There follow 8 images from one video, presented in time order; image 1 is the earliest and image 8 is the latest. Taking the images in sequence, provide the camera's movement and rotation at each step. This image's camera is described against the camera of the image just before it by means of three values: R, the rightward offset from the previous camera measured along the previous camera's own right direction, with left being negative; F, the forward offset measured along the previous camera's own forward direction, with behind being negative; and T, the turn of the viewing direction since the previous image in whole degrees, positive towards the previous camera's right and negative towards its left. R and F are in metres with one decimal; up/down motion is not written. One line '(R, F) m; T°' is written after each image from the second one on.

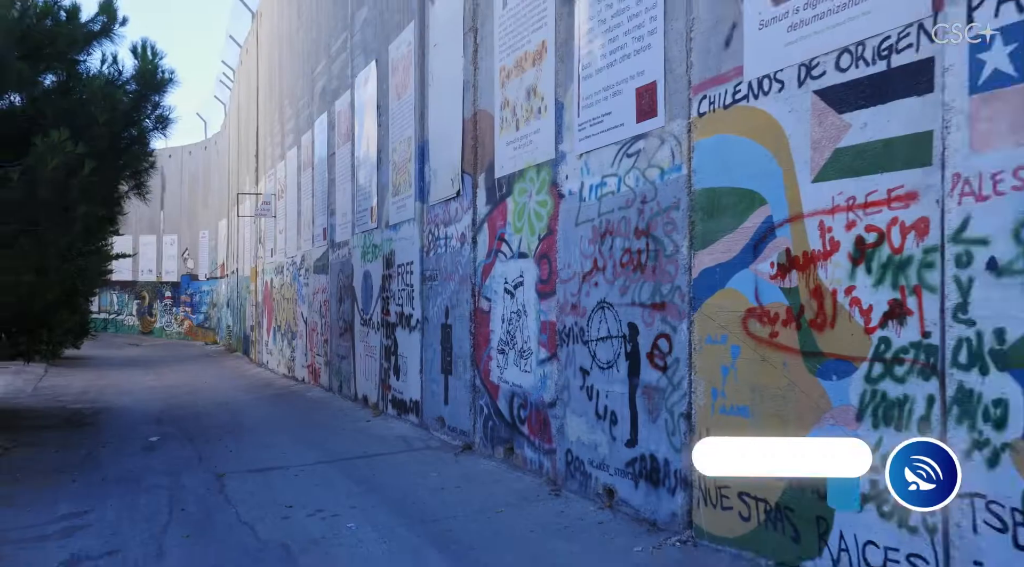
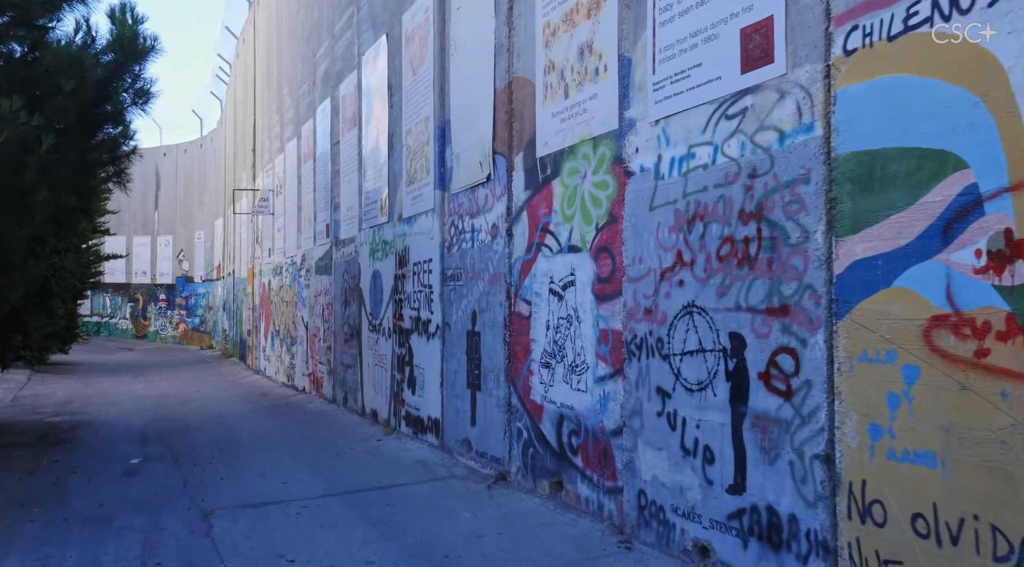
(-0.4, +1.3) m; 0°
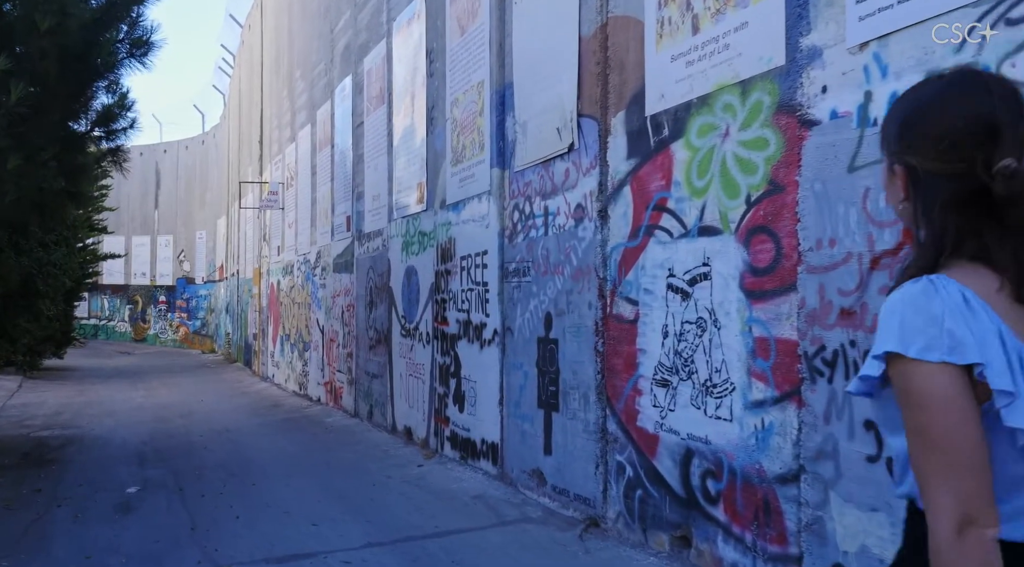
(-0.7, +1.5) m; 0°
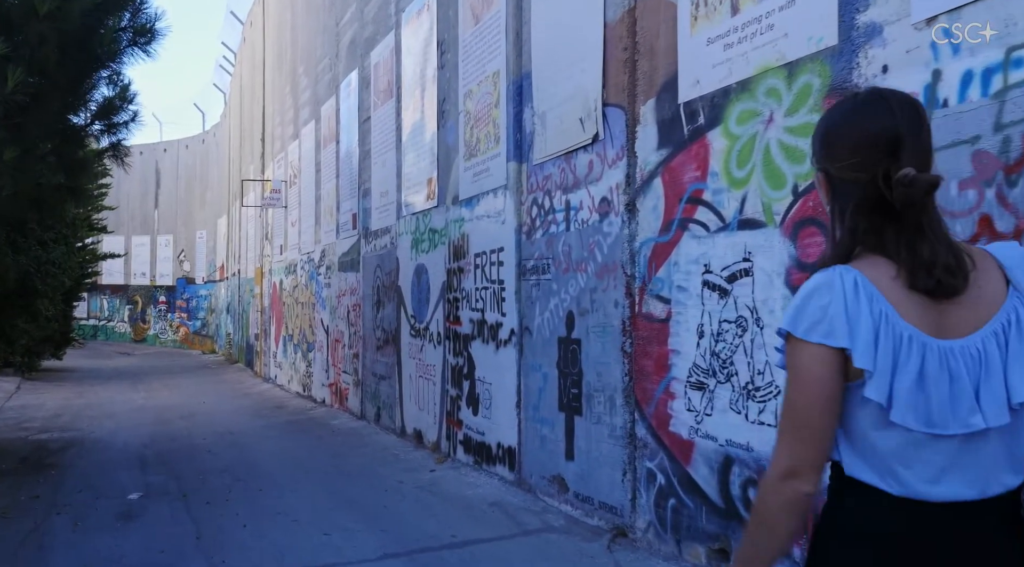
(-0.2, +0.3) m; 0°
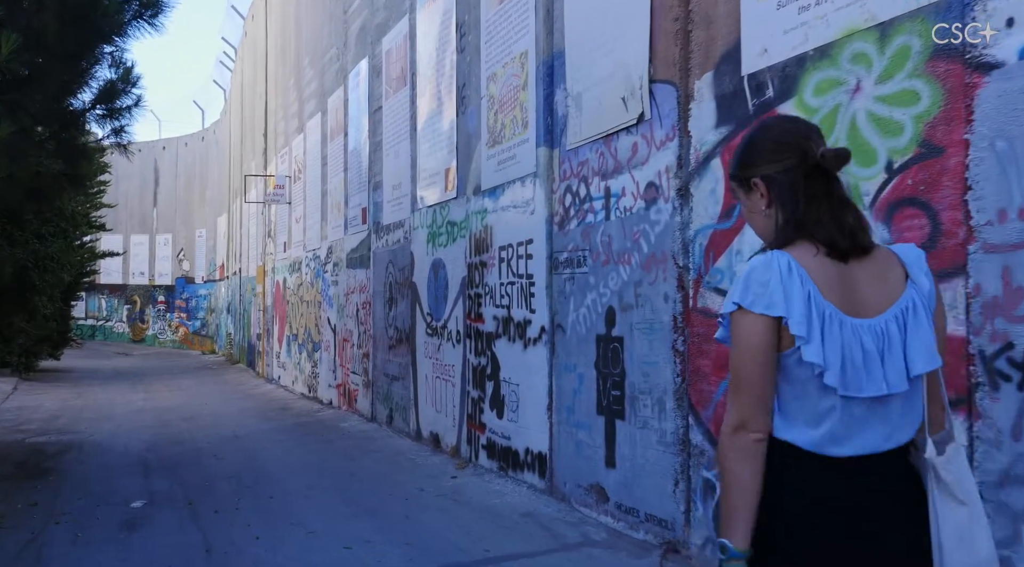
(-0.3, +0.5) m; 0°
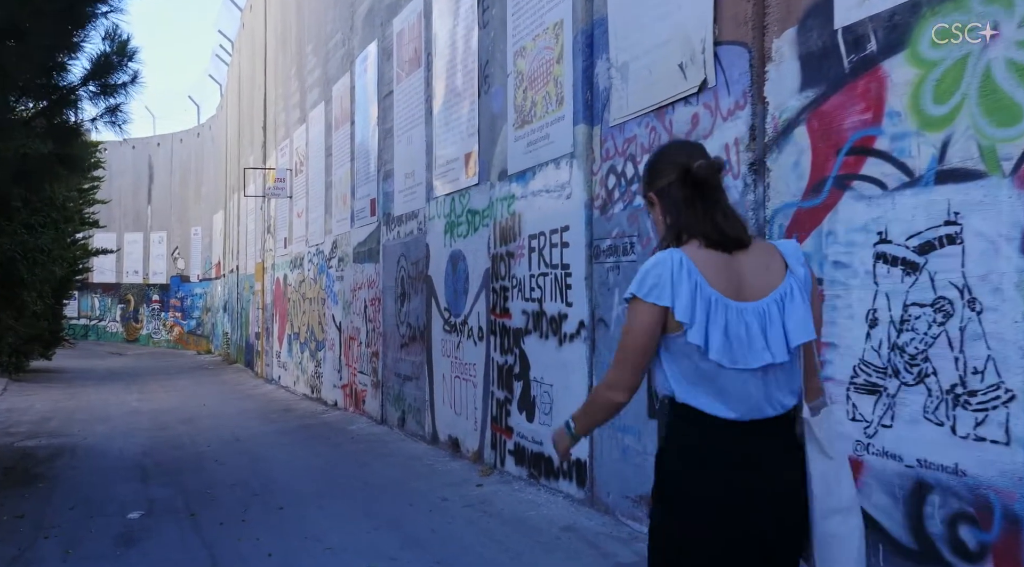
(-0.3, +0.6) m; 0°
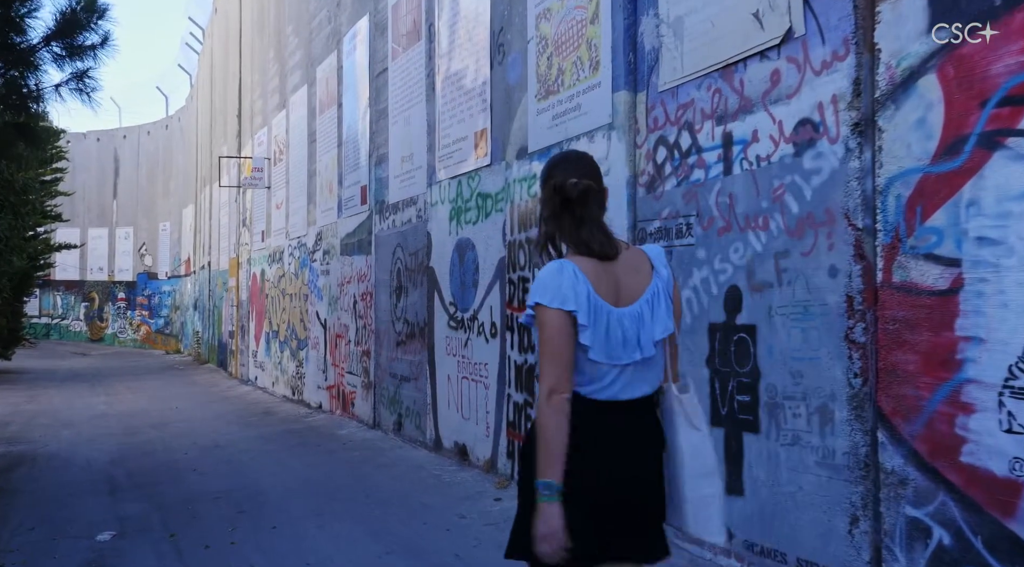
(-0.4, +0.8) m; +2°
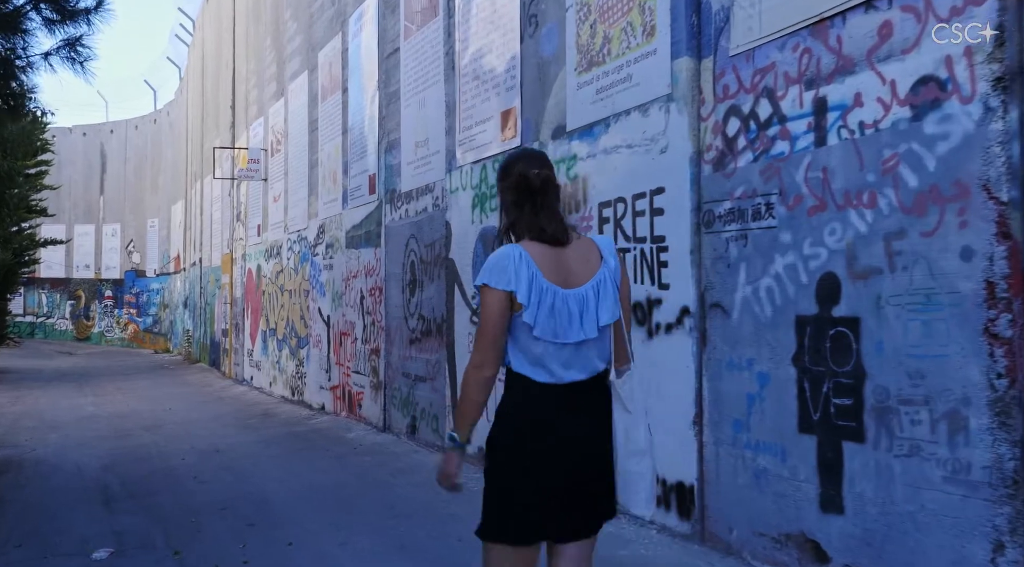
(-0.4, +0.6) m; +1°
